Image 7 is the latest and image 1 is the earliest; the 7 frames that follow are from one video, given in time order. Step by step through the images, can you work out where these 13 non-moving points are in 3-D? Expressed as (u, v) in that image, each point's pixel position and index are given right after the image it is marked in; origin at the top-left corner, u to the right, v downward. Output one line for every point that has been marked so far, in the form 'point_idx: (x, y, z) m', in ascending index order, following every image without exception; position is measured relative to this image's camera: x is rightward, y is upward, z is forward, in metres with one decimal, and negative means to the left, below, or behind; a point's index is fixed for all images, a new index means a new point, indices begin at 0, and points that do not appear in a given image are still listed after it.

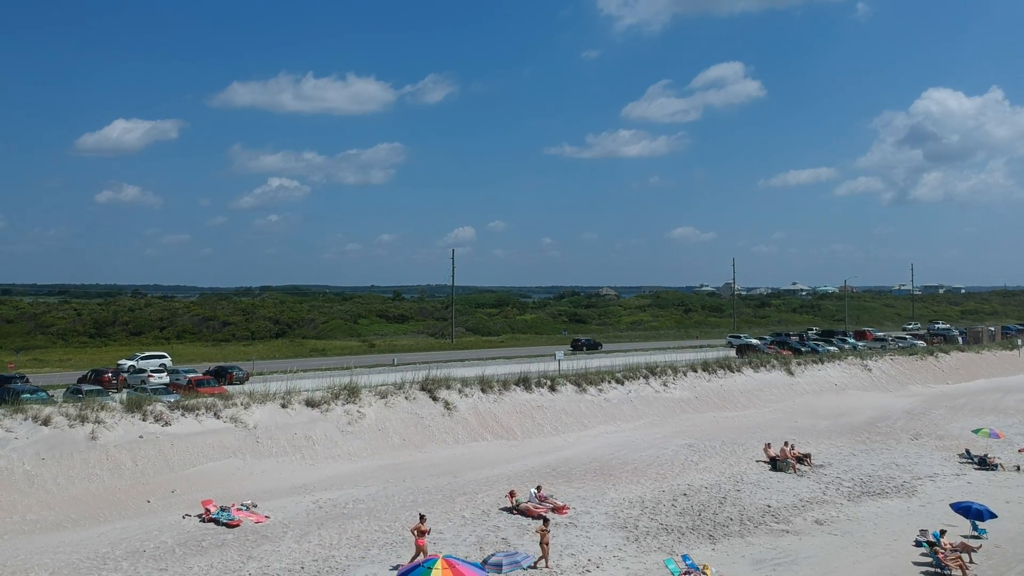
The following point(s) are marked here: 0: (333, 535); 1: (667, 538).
0: (-3.2, -4.5, +18.1) m
1: (+3.0, -4.8, +19.2) m
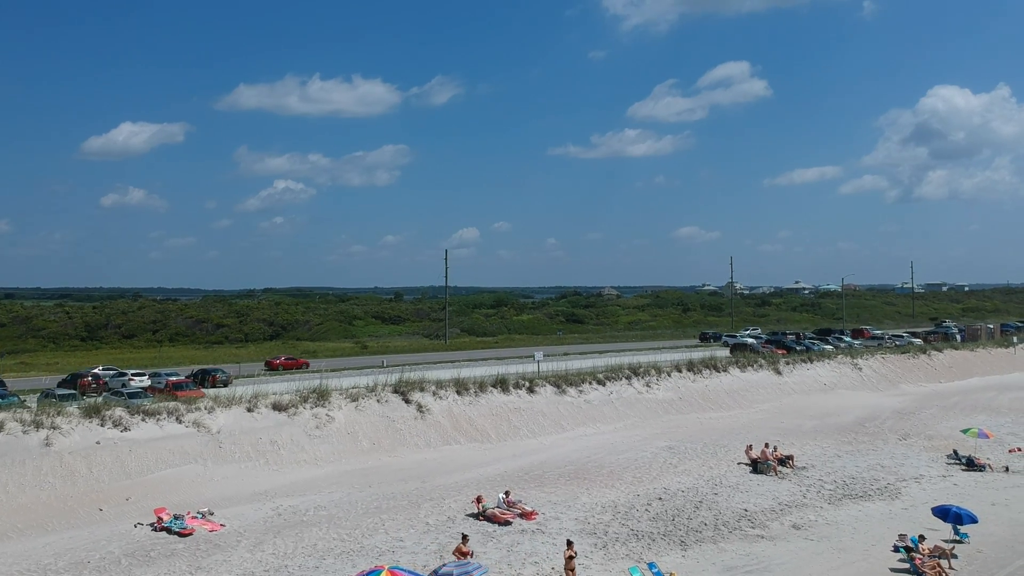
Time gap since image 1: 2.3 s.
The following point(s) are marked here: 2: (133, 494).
0: (-3.9, -4.5, +17.5) m
1: (+2.3, -4.8, +18.6) m
2: (-7.2, -4.0, +19.2) m
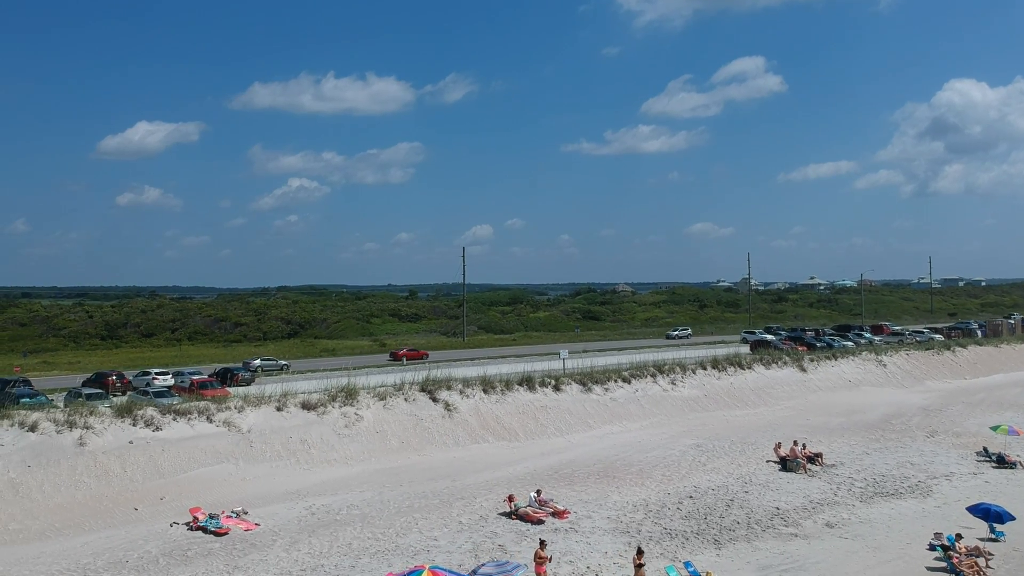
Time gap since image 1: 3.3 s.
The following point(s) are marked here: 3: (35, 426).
0: (-3.3, -4.5, +17.6) m
1: (+2.9, -4.7, +18.6) m
2: (-6.6, -4.0, +19.3) m
3: (-9.5, -2.7, +19.9) m
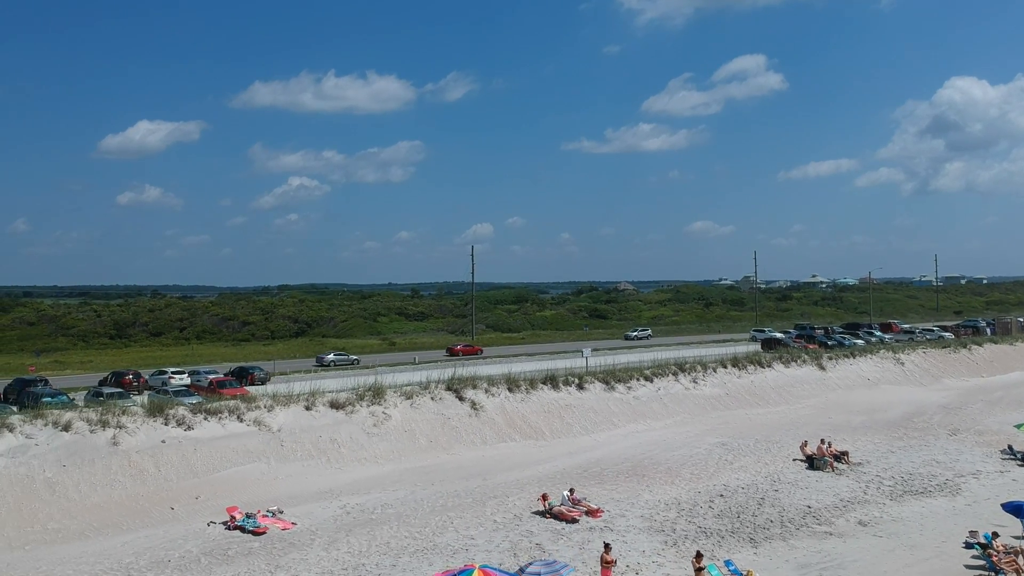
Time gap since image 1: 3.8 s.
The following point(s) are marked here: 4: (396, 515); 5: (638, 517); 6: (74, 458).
0: (-2.6, -4.4, +17.6) m
1: (+3.6, -4.7, +18.6) m
2: (-6.0, -3.9, +19.3) m
3: (-8.8, -2.7, +19.9) m
4: (-2.2, -4.3, +19.1) m
5: (+2.5, -4.5, +19.9) m
6: (-8.4, -3.2, +19.1) m
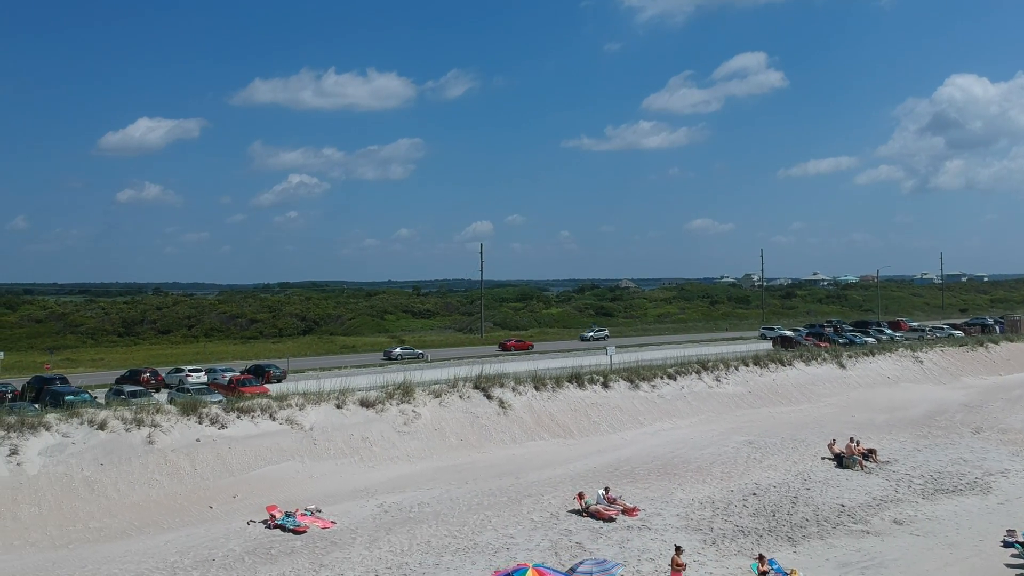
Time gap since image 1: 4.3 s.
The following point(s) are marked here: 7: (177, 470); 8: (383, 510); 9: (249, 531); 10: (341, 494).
0: (-1.9, -4.4, +17.6) m
1: (+4.3, -4.7, +18.6) m
2: (-5.2, -3.9, +19.3) m
3: (-8.1, -2.7, +19.9) m
4: (-1.5, -4.3, +19.1) m
5: (+3.2, -4.5, +19.9) m
6: (-7.6, -3.2, +19.1) m
7: (-6.5, -3.5, +19.5) m
8: (-2.5, -4.2, +19.1) m
9: (-4.6, -4.2, +17.5) m
10: (-3.4, -4.1, +19.9) m
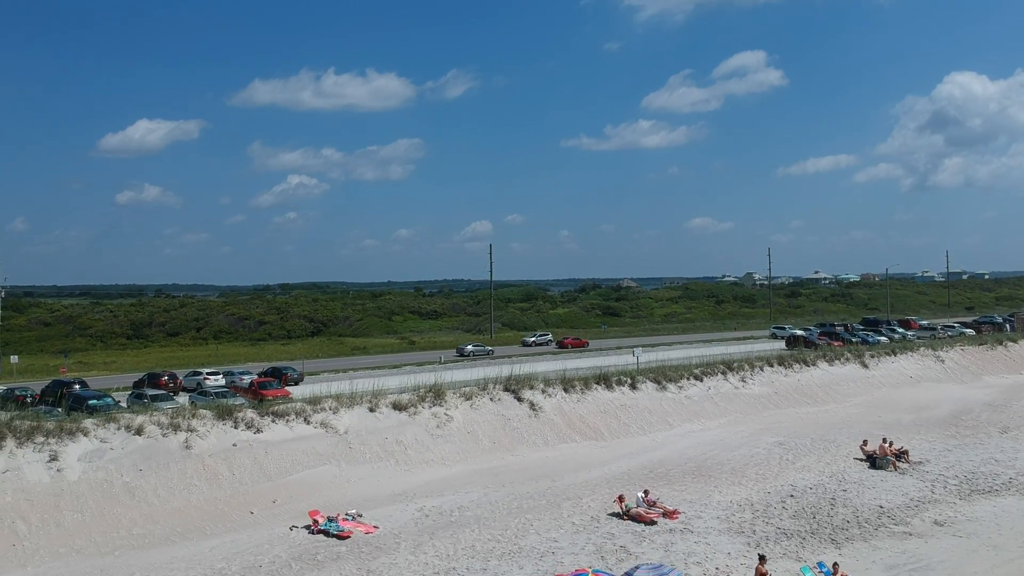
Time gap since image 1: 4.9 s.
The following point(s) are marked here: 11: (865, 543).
0: (-1.1, -4.5, +17.5) m
1: (+5.1, -4.7, +18.5) m
2: (-4.5, -4.0, +19.2) m
3: (-7.3, -2.8, +19.8) m
4: (-0.7, -4.4, +19.0) m
5: (+4.0, -4.5, +19.8) m
6: (-6.9, -3.3, +19.0) m
7: (-5.7, -3.6, +19.4) m
8: (-1.7, -4.3, +19.0) m
9: (-3.8, -4.3, +17.4) m
10: (-2.6, -4.1, +19.8) m
11: (+6.6, -4.8, +18.7) m
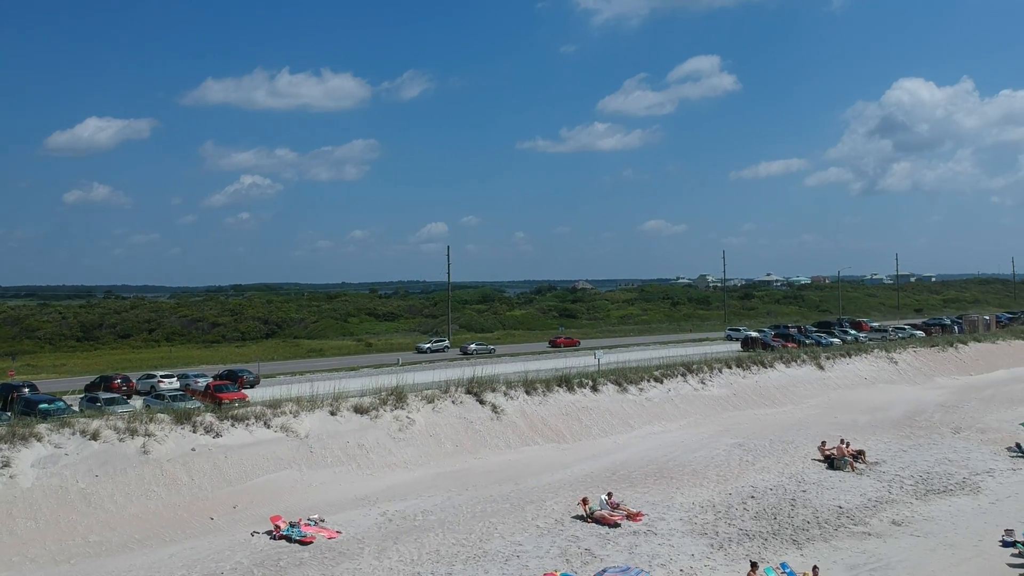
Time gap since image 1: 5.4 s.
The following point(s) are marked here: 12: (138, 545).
0: (-1.7, -4.5, +17.3) m
1: (+4.4, -4.8, +18.6) m
2: (-5.1, -4.0, +18.9) m
3: (-8.0, -2.8, +19.3) m
4: (-1.4, -4.4, +18.9) m
5: (+3.3, -4.6, +19.9) m
6: (-7.5, -3.3, +18.6) m
7: (-6.4, -3.6, +19.0) m
8: (-2.4, -4.3, +18.8) m
9: (-4.4, -4.3, +17.1) m
10: (-3.3, -4.2, +19.5) m
11: (+5.9, -4.8, +18.9) m
12: (-6.2, -4.3, +16.7) m
